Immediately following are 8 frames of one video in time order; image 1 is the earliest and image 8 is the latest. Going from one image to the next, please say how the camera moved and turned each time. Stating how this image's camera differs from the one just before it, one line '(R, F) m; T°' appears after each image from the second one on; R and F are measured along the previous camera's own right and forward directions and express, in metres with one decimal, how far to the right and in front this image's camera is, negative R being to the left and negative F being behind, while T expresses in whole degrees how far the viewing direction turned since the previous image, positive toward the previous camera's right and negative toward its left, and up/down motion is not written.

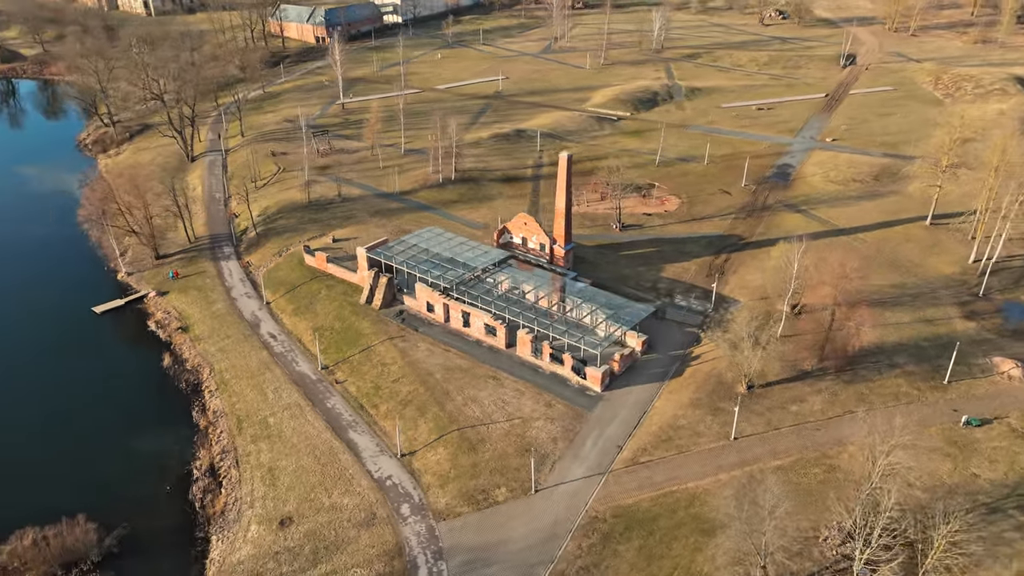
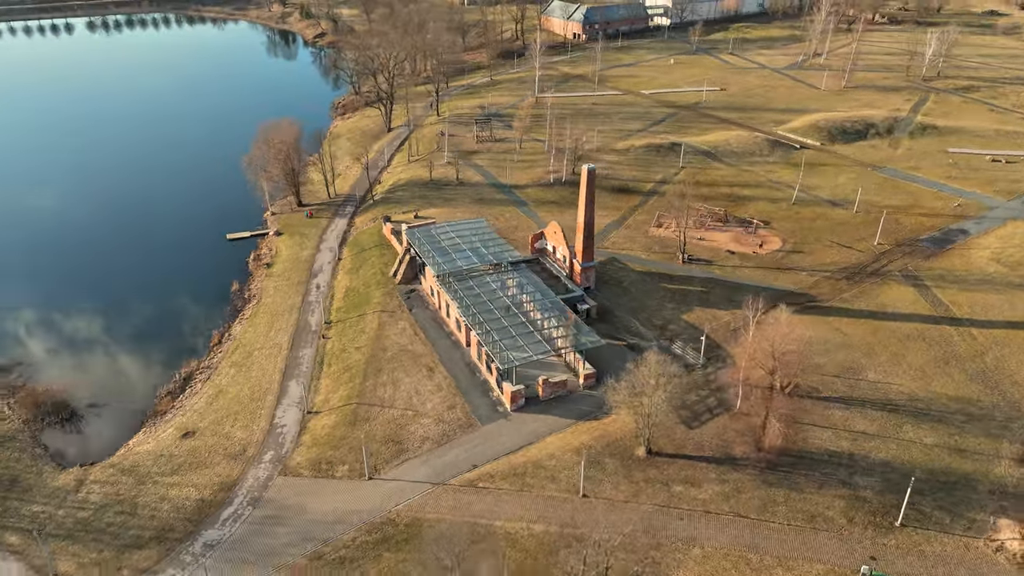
(+20.6, +5.0) m; -24°
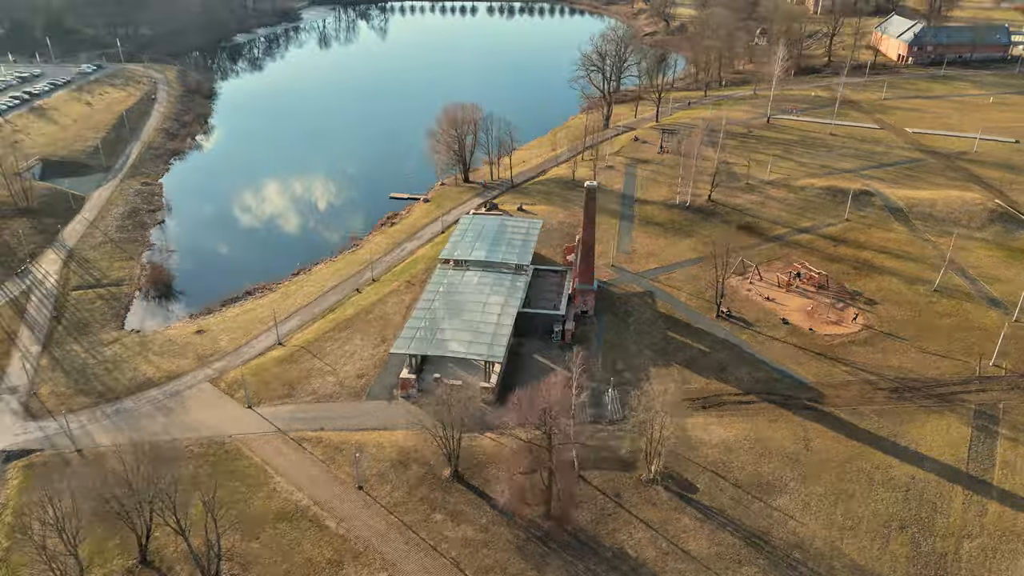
(+23.7, +6.6) m; -28°
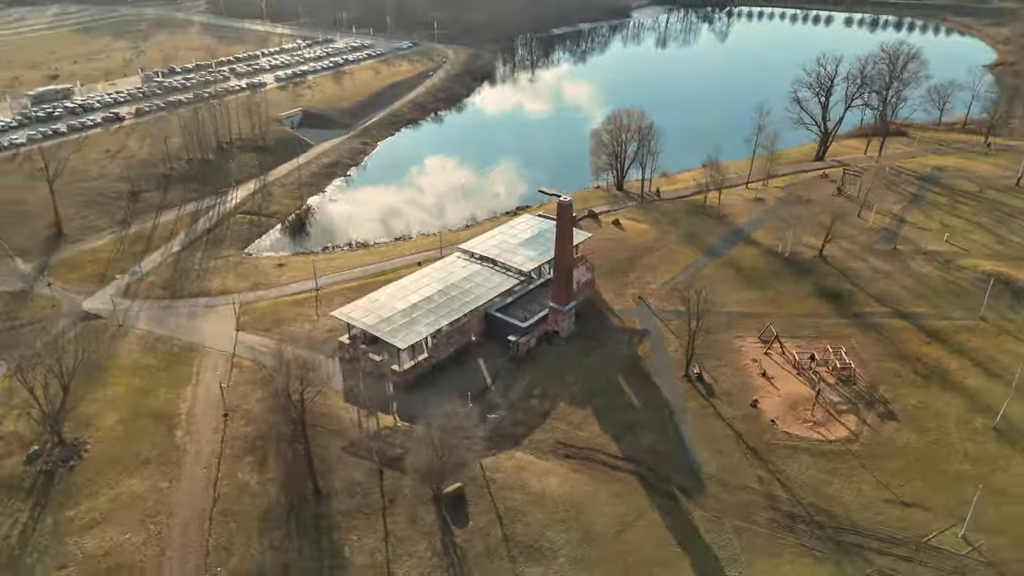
(+22.3, +5.6) m; -26°
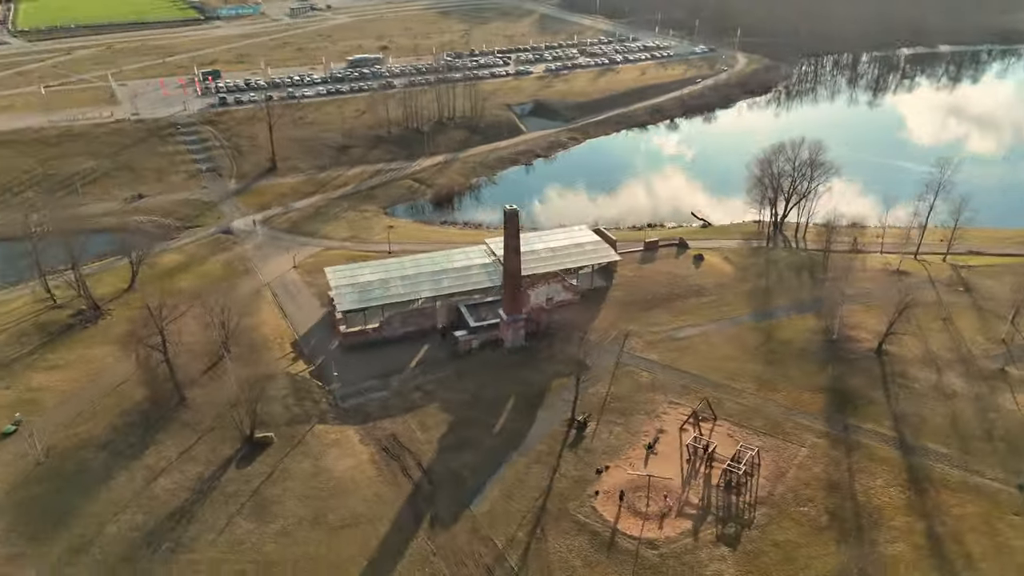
(+23.5, +6.2) m; -27°
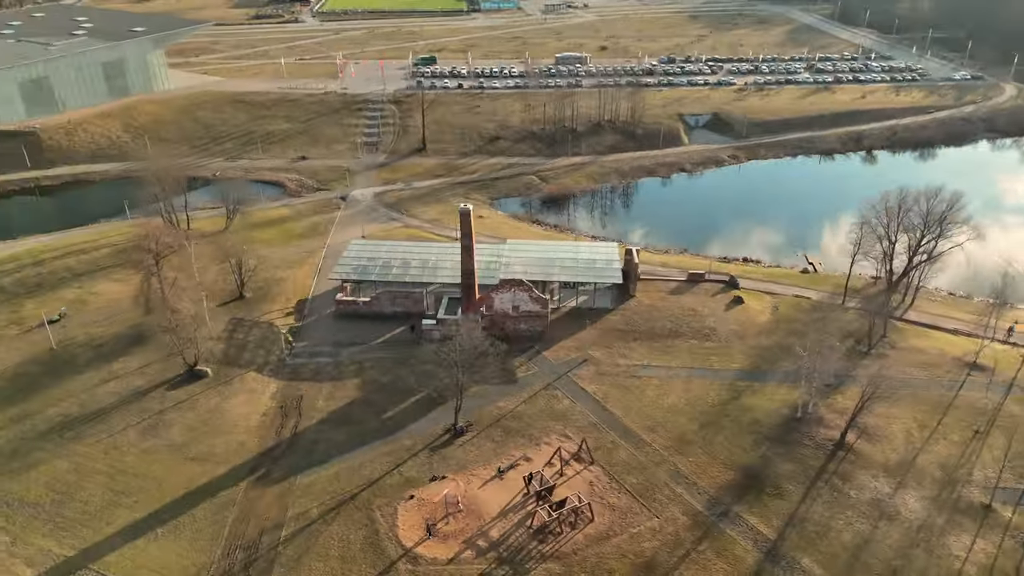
(+18.3, +3.7) m; -21°
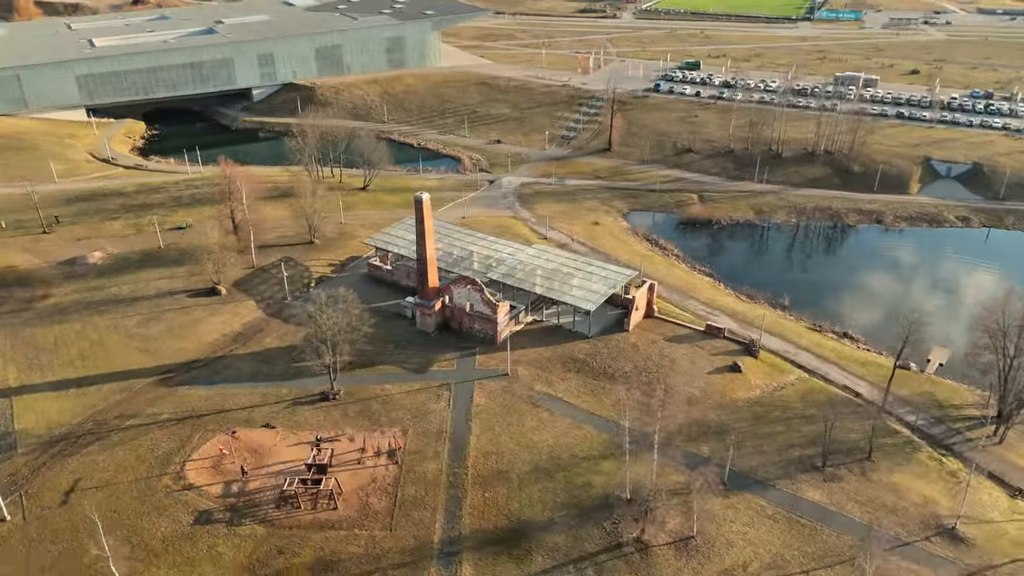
(+22.7, +6.0) m; -27°
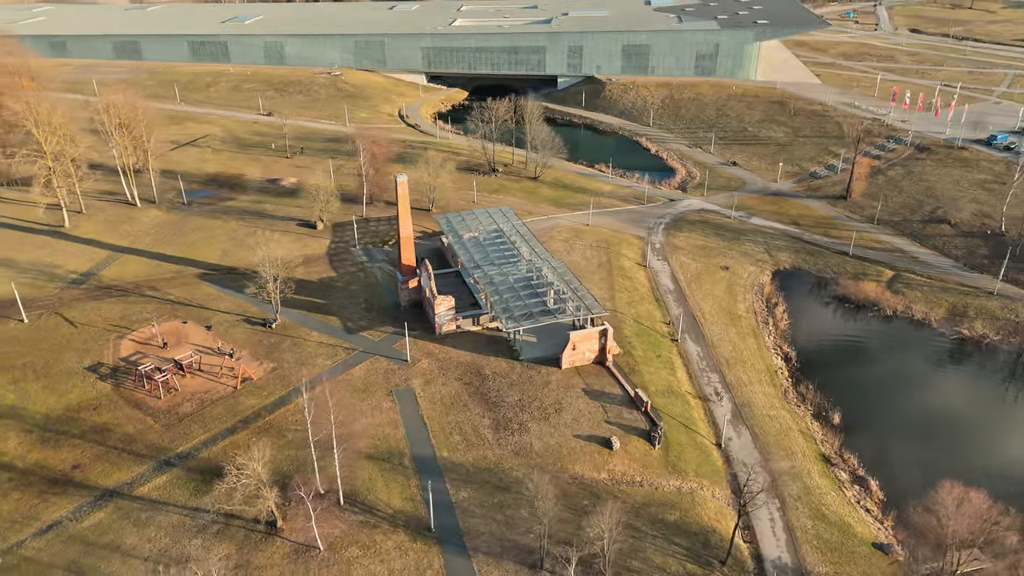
(+27.1, +8.7) m; -32°
